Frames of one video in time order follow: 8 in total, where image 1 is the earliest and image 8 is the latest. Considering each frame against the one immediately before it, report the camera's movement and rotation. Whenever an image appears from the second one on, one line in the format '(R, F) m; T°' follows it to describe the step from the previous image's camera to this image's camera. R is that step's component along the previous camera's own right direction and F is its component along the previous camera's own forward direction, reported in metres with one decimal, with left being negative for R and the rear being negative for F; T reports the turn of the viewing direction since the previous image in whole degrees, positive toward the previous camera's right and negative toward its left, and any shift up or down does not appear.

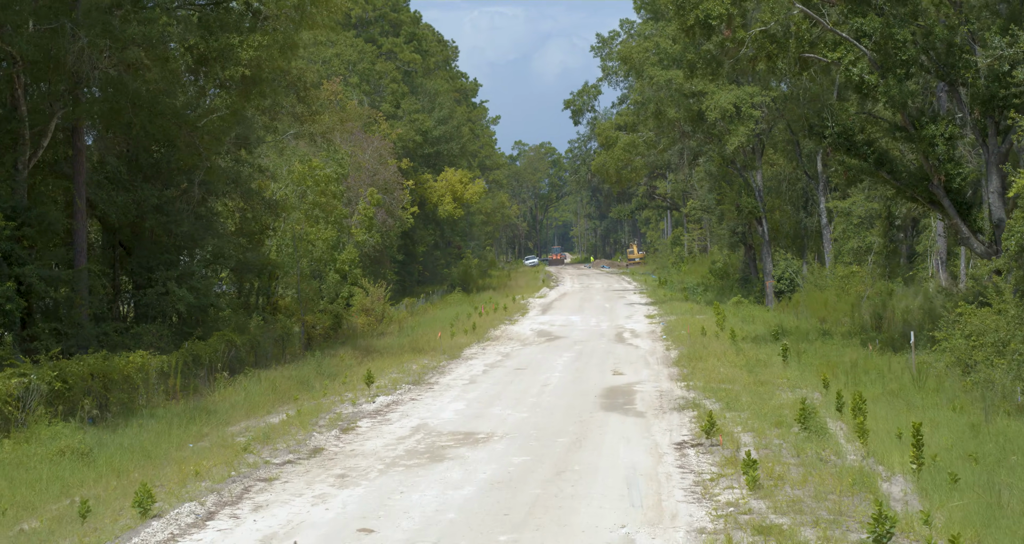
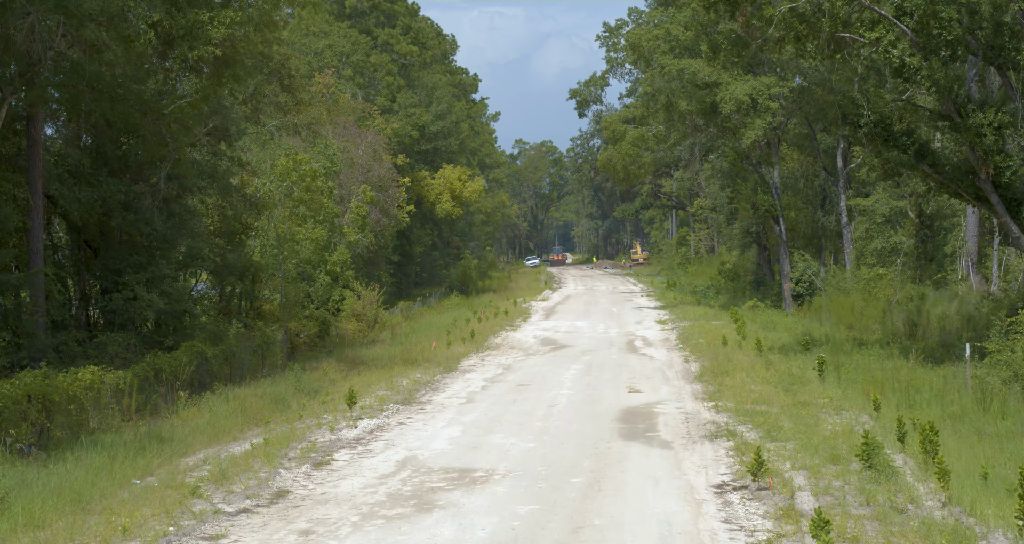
(0.0, +2.1) m; 0°
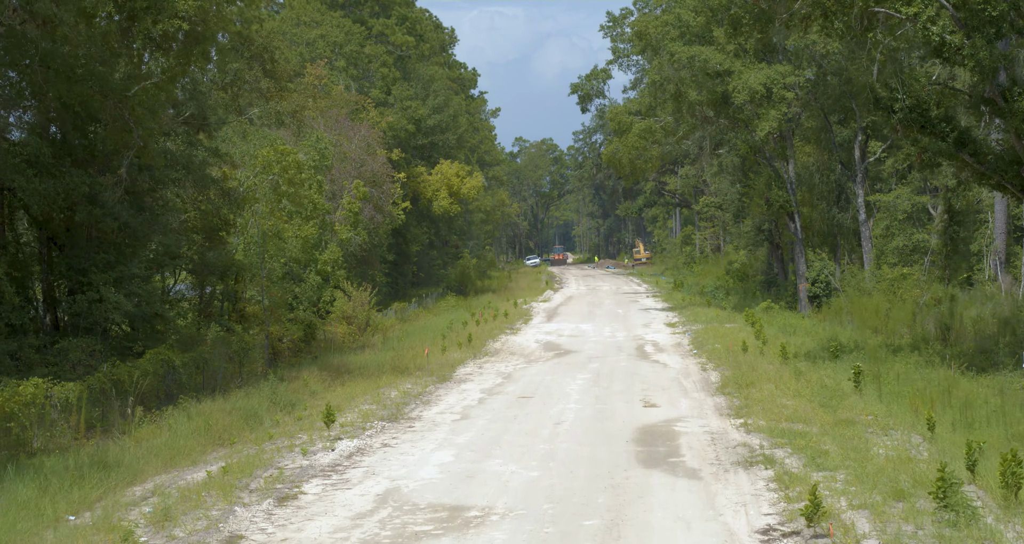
(0.0, +1.8) m; 0°
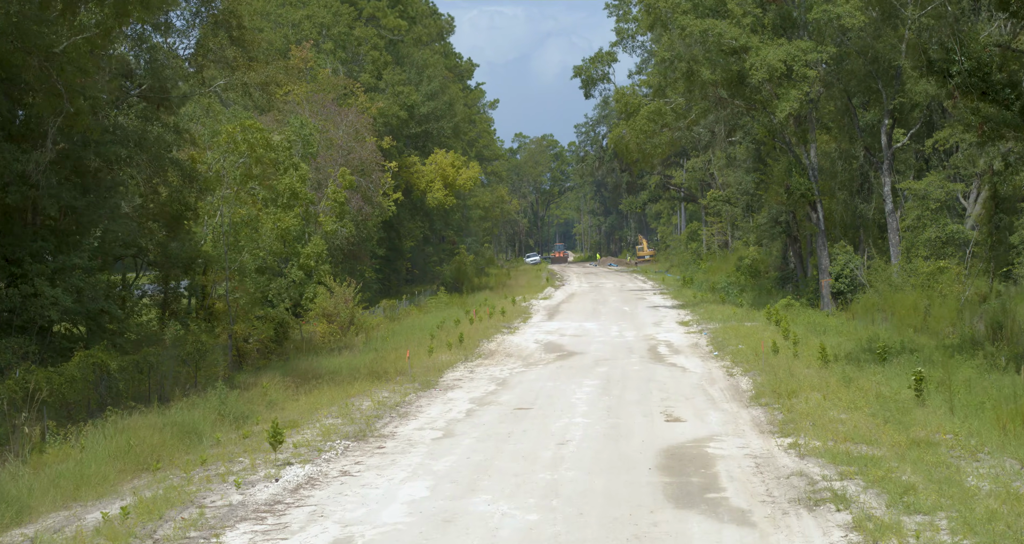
(+0.1, +2.5) m; 0°
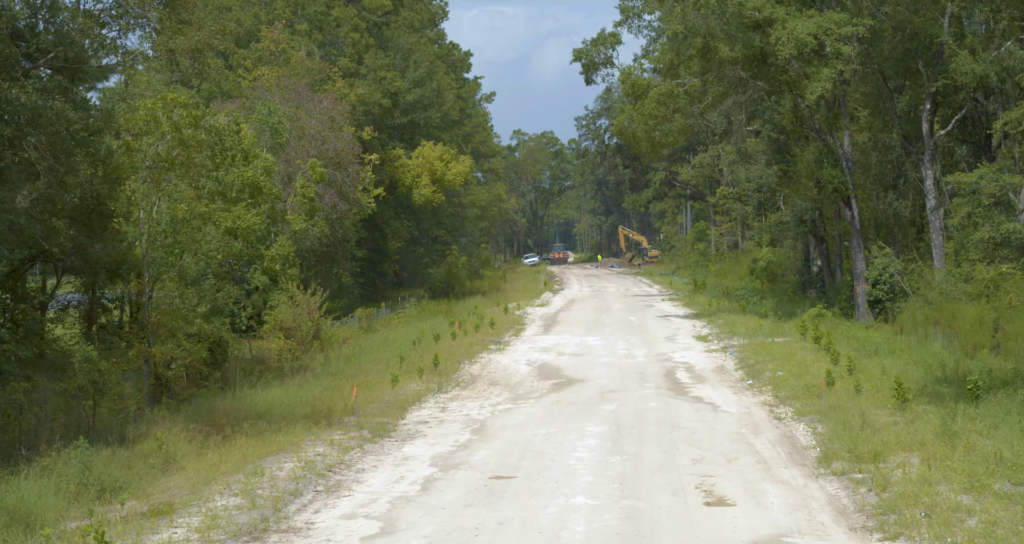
(+0.2, +3.6) m; 0°
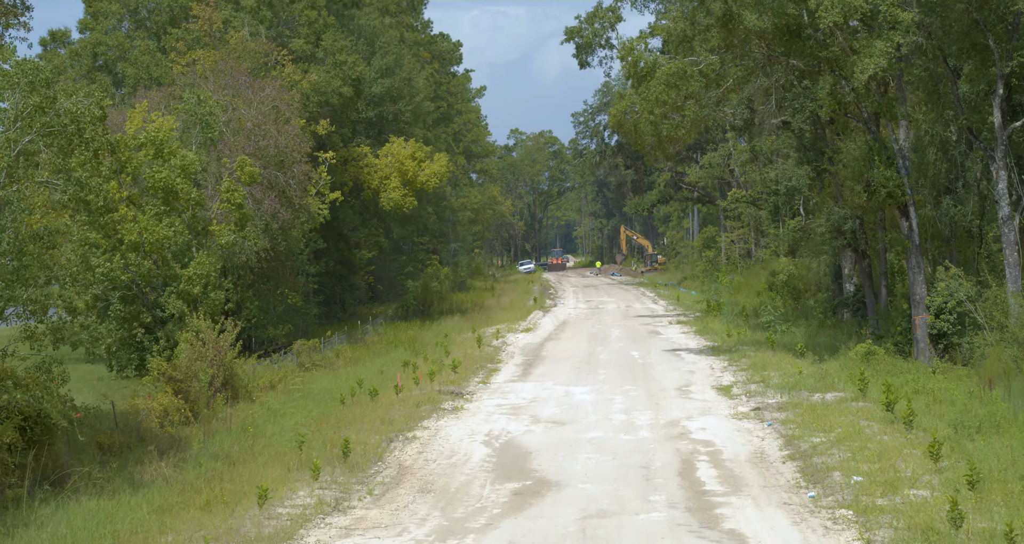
(+0.6, +5.1) m; 0°
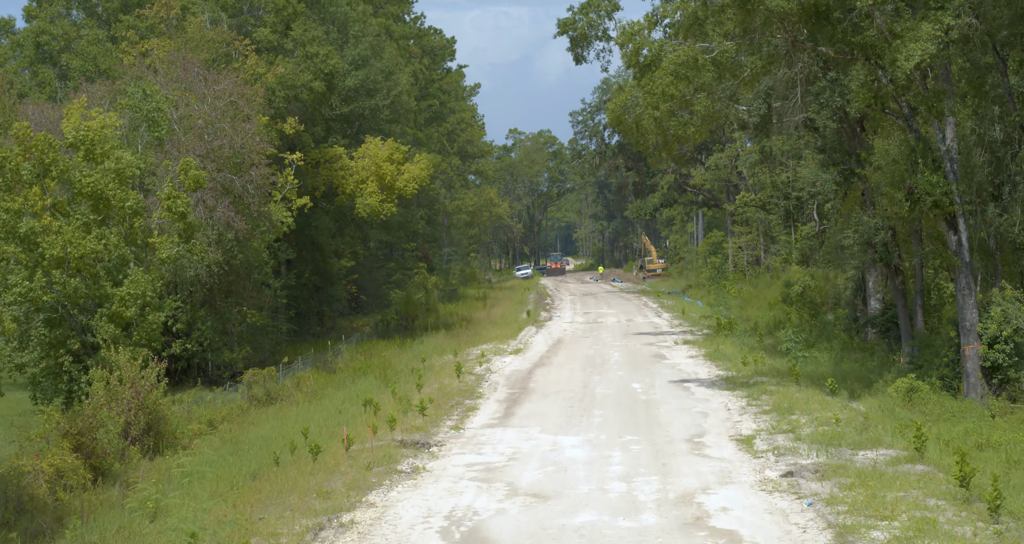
(+0.3, +2.9) m; 0°
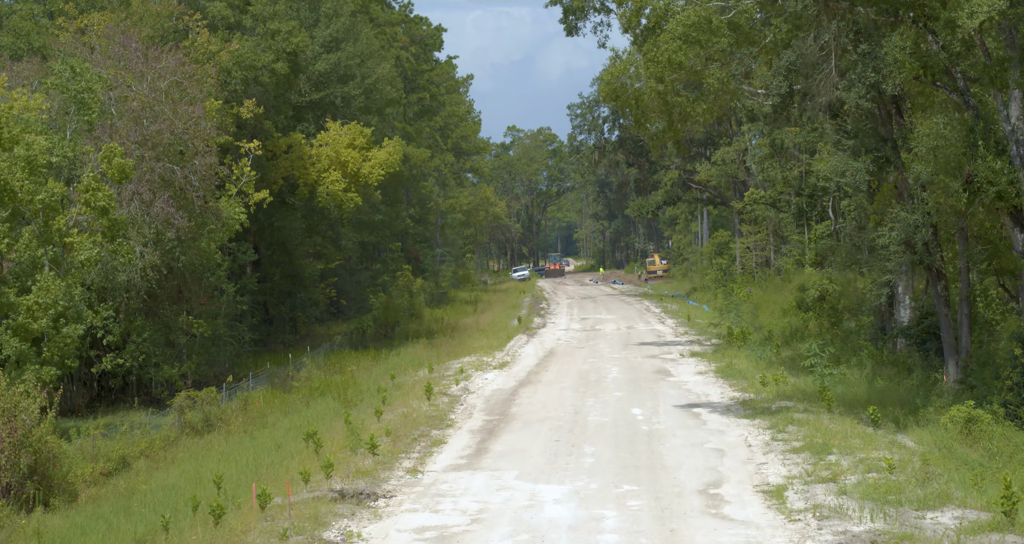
(+0.4, +2.9) m; 0°
